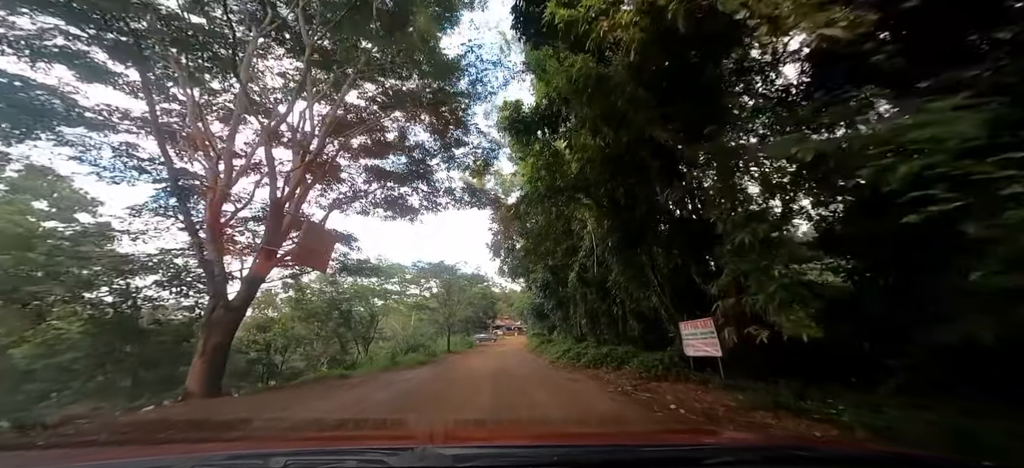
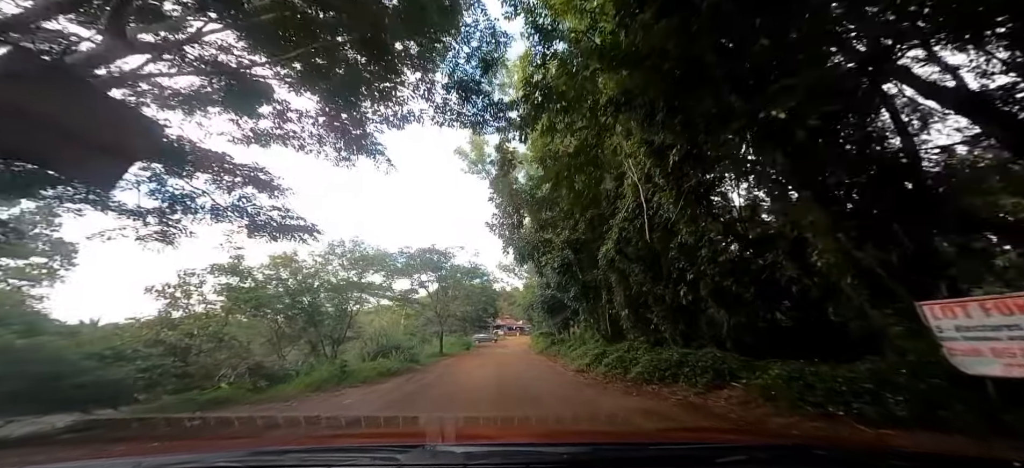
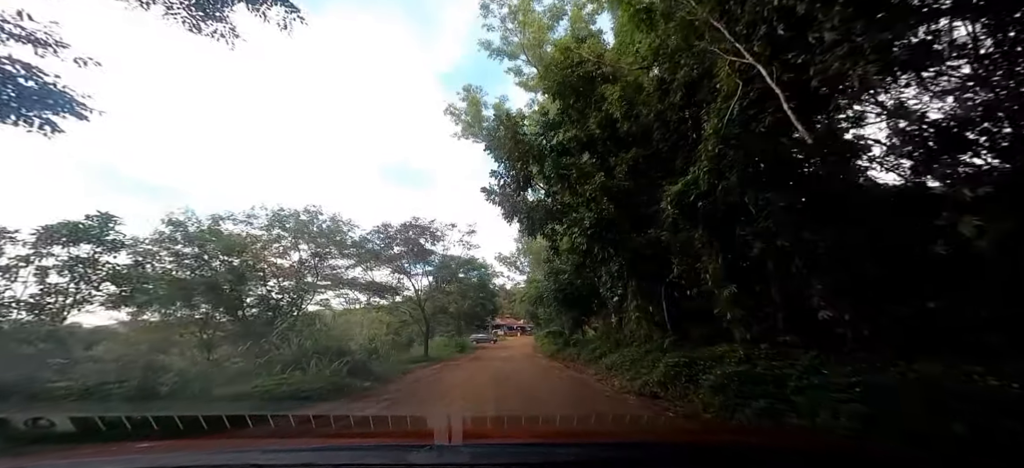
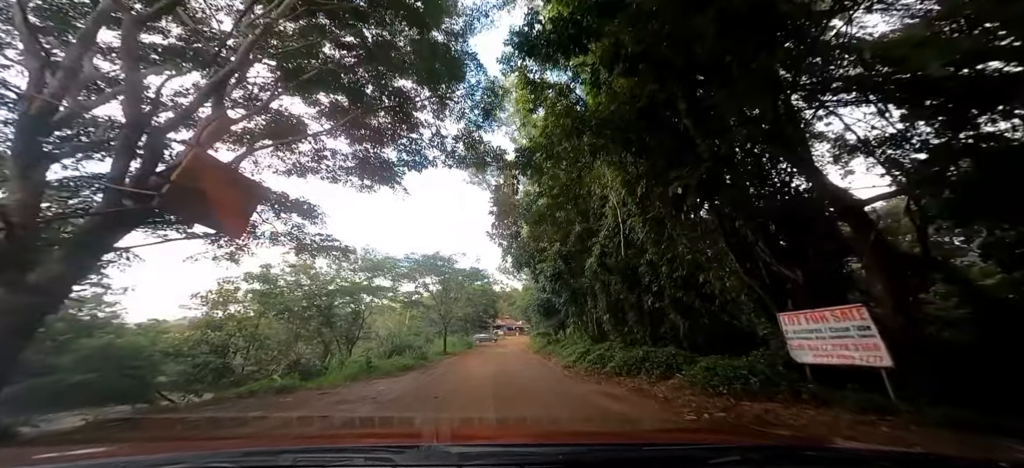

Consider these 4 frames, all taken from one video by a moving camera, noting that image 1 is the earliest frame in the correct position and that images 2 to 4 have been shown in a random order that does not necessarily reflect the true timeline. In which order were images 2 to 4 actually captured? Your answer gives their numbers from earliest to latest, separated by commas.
4, 2, 3
